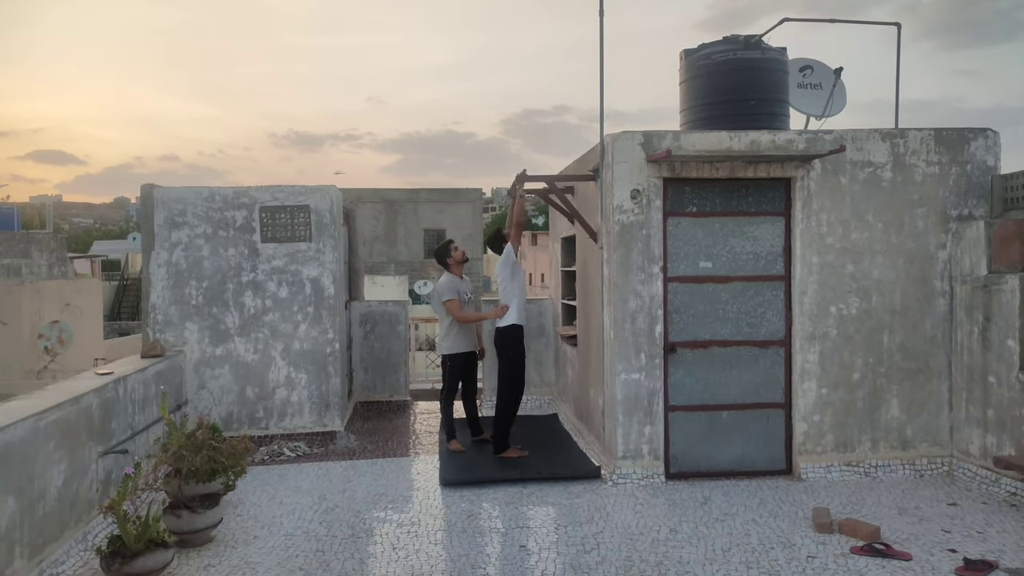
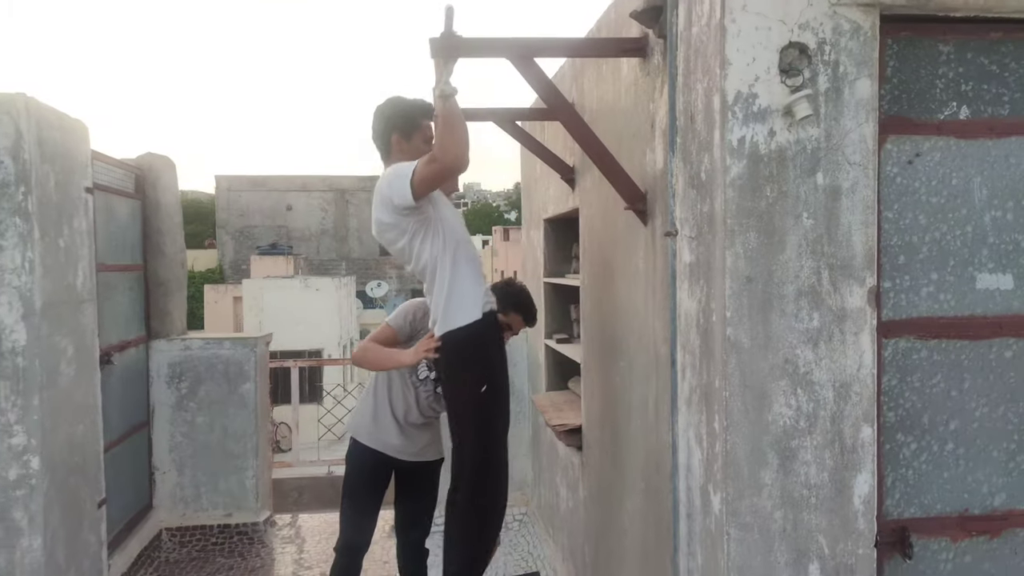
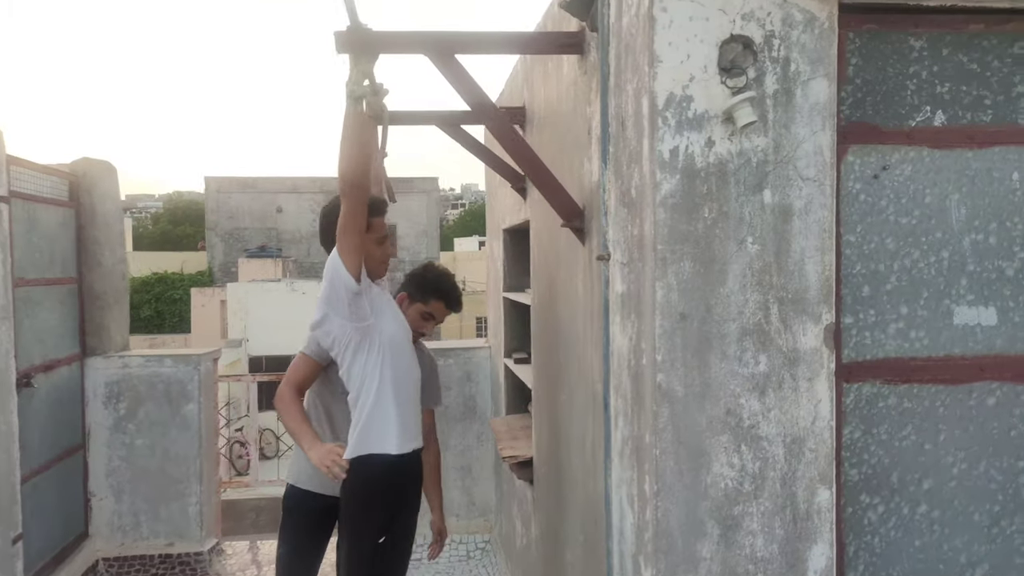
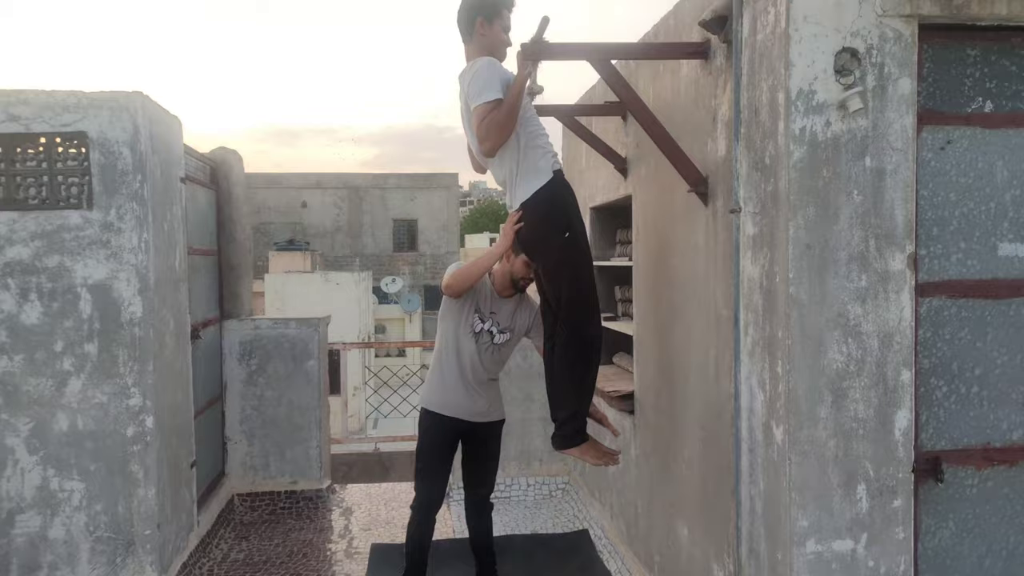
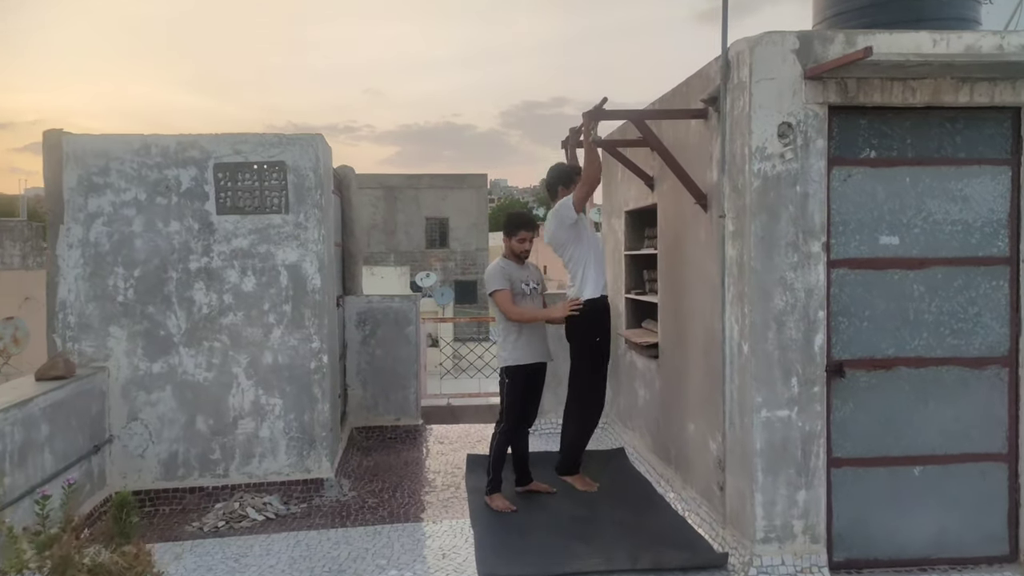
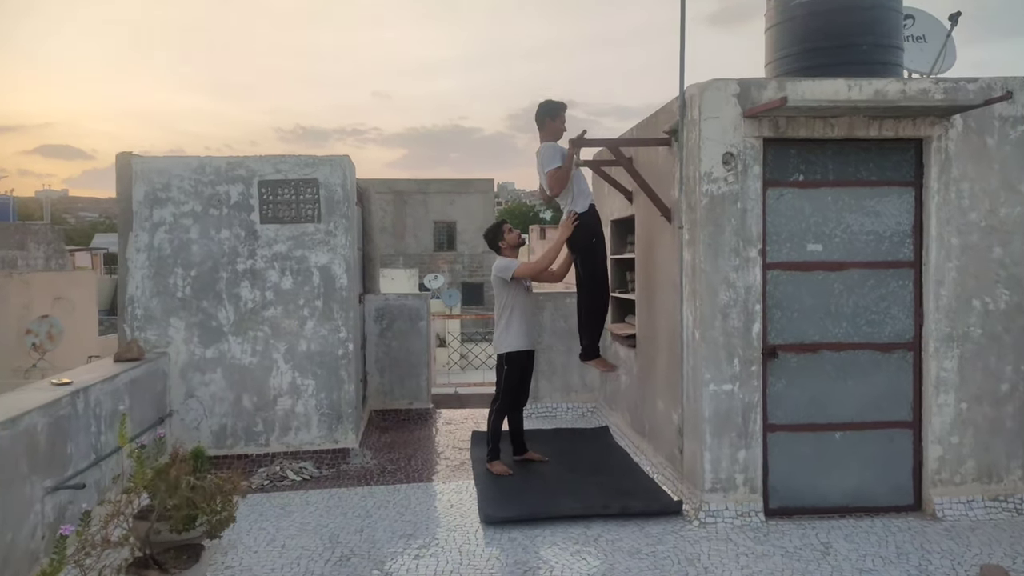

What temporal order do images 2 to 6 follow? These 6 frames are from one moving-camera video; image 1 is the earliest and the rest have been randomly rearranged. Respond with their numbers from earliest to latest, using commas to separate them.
6, 5, 4, 2, 3
